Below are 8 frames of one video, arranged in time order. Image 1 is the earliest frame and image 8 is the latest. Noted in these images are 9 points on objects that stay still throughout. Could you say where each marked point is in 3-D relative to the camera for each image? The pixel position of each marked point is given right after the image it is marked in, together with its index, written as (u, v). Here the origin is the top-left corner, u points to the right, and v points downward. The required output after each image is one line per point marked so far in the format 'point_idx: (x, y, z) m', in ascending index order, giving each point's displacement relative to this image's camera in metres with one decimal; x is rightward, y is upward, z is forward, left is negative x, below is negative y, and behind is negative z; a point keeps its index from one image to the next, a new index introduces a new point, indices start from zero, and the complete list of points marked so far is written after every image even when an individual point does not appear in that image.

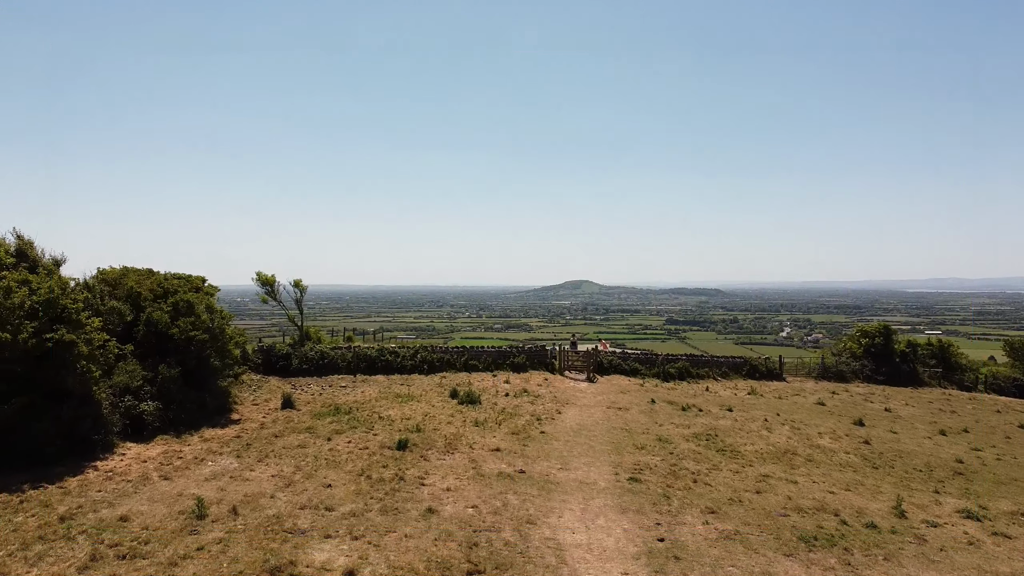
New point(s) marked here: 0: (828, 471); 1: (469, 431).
0: (+5.7, -3.3, +15.7) m
1: (-0.8, -2.7, +16.3) m
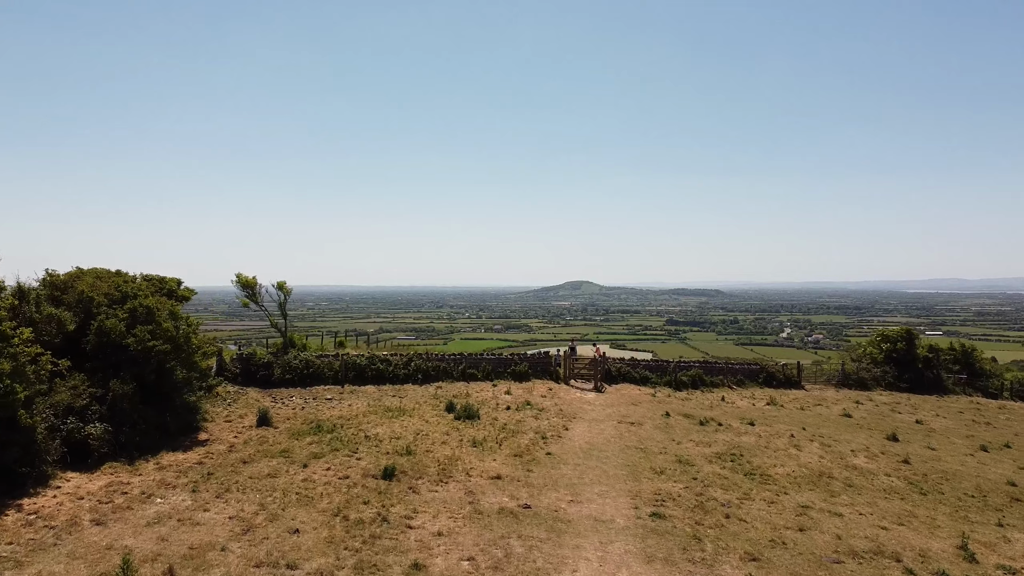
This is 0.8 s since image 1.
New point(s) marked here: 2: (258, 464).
0: (+5.8, -3.4, +13.8) m
1: (-0.8, -2.8, +14.5) m
2: (-3.7, -2.6, +12.6) m
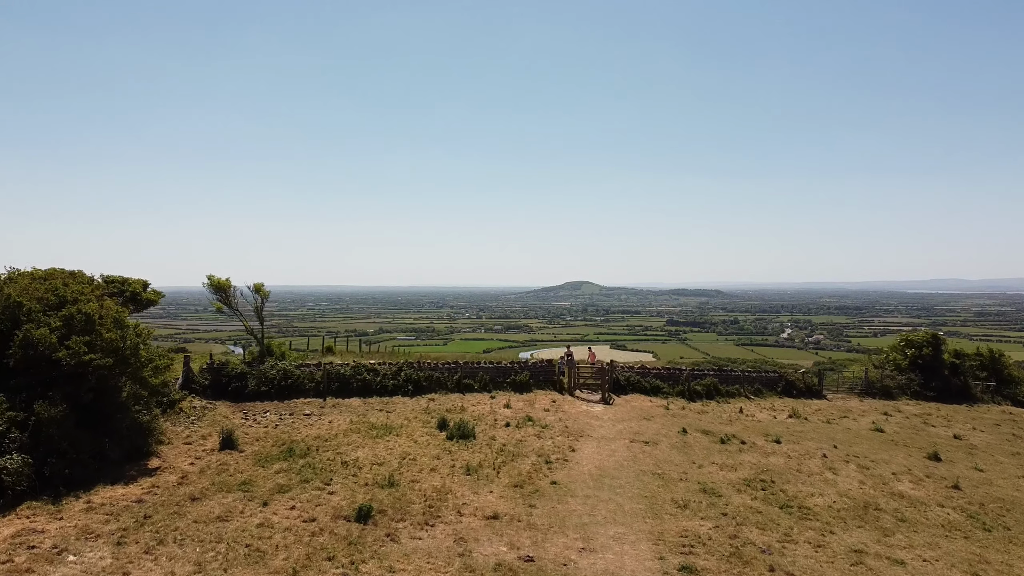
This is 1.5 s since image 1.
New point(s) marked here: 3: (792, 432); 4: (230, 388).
0: (+5.8, -3.4, +11.8) m
1: (-0.8, -2.8, +12.5) m
2: (-3.7, -2.6, +10.7) m
3: (+6.4, -3.3, +19.7) m
4: (-6.0, -2.1, +18.3) m
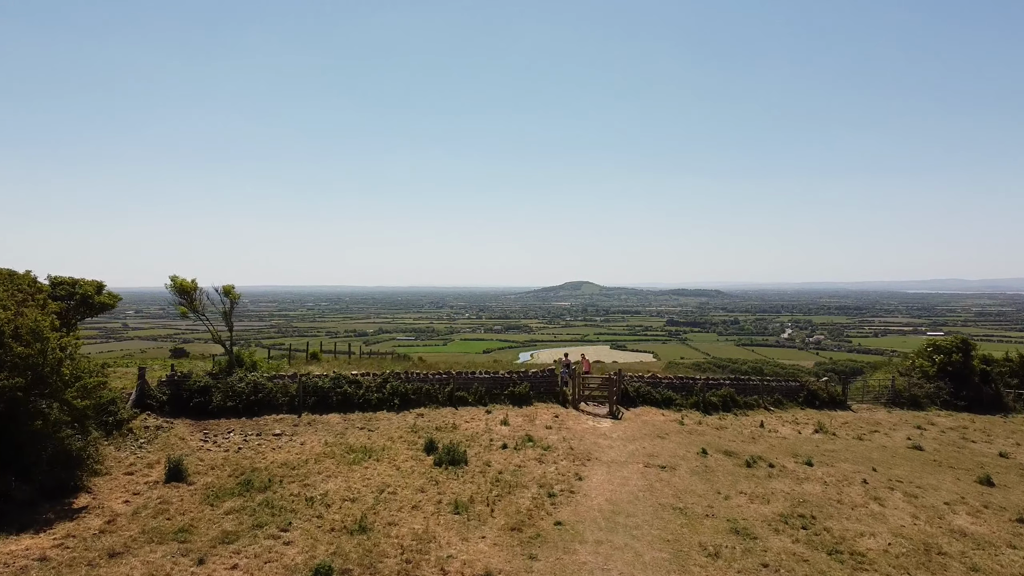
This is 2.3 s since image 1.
0: (+5.7, -3.5, +9.8) m
1: (-0.8, -2.9, +10.4) m
2: (-3.8, -2.7, +8.6) m
3: (+6.3, -3.3, +17.7) m
4: (-6.0, -2.2, +16.2) m
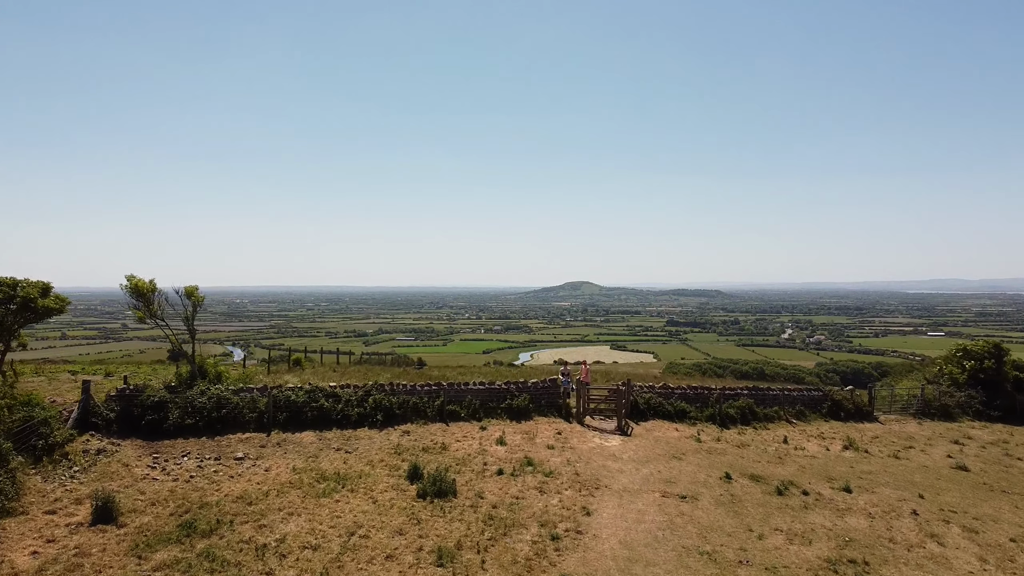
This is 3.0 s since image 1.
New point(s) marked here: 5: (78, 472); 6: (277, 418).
0: (+5.7, -3.5, +7.8) m
1: (-0.9, -2.9, +8.4) m
2: (-3.8, -2.7, +6.6) m
3: (+6.3, -3.4, +15.7) m
4: (-6.1, -2.2, +14.3) m
5: (-5.9, -2.5, +11.7) m
6: (-4.2, -2.3, +15.4) m
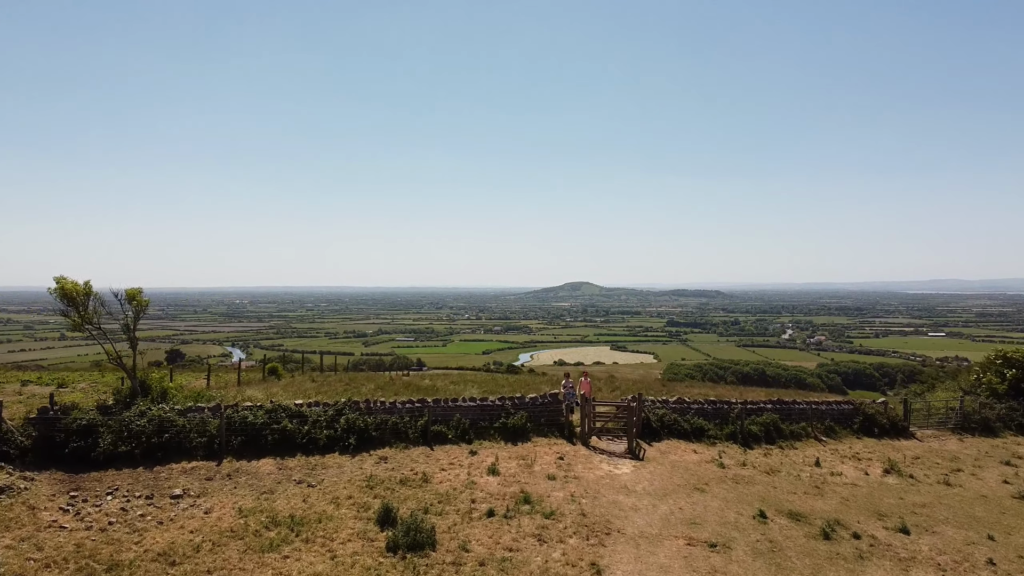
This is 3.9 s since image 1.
0: (+5.6, -3.5, +5.5) m
1: (-0.9, -2.9, +6.2) m
2: (-3.9, -2.7, +4.4) m
3: (+6.2, -3.4, +13.4) m
4: (-6.1, -2.2, +12.0) m
5: (-5.9, -2.5, +9.5) m
6: (-4.2, -2.3, +13.1) m
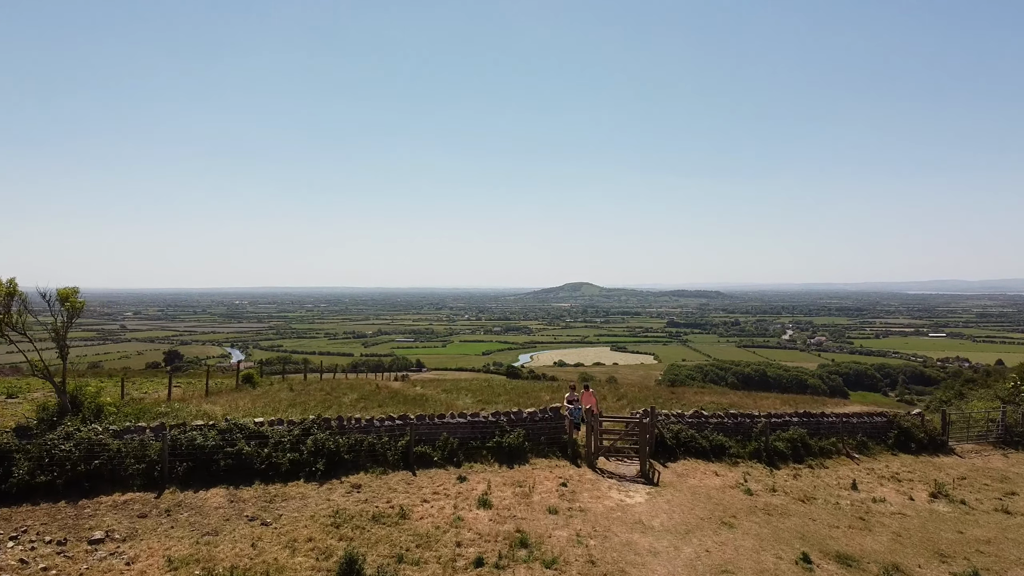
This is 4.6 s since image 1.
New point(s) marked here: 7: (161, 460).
0: (+5.5, -3.5, +3.5) m
1: (-1.0, -2.9, +4.2) m
2: (-4.0, -2.7, +2.4) m
3: (+6.1, -3.4, +11.4) m
4: (-6.2, -2.2, +10.0) m
5: (-6.0, -2.5, +7.5) m
6: (-4.3, -2.3, +11.1) m
7: (-4.5, -2.2, +11.1) m
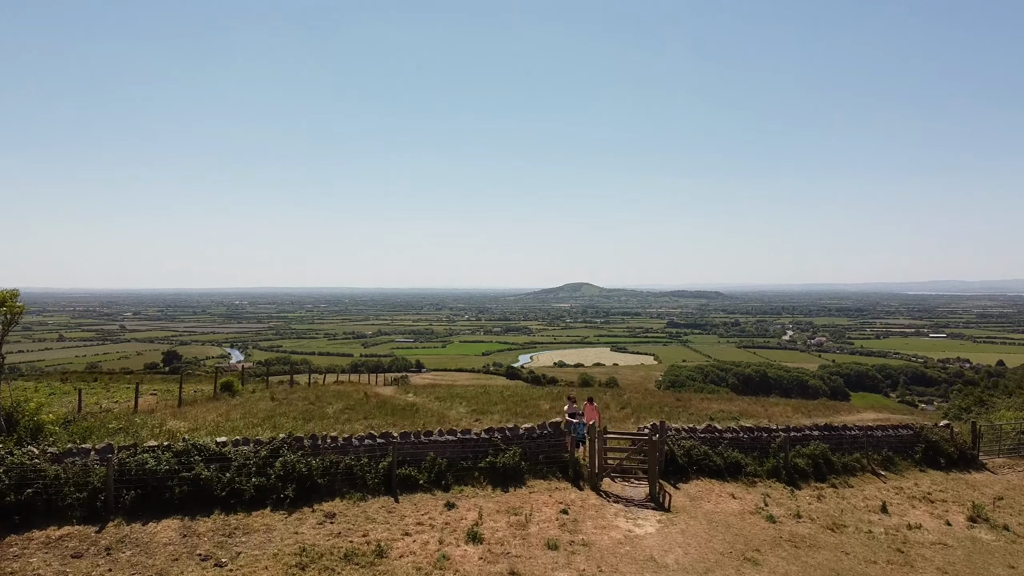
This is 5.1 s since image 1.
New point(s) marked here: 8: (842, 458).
0: (+5.4, -3.6, +2.2) m
1: (-1.1, -3.0, +2.8) m
2: (-4.0, -2.8, +1.0) m
3: (+6.1, -3.4, +10.1) m
4: (-6.3, -2.3, +8.7) m
5: (-6.1, -2.5, +6.1) m
6: (-4.4, -2.4, +9.8) m
7: (-4.6, -2.2, +9.7) m
8: (+5.9, -3.0, +15.5) m
